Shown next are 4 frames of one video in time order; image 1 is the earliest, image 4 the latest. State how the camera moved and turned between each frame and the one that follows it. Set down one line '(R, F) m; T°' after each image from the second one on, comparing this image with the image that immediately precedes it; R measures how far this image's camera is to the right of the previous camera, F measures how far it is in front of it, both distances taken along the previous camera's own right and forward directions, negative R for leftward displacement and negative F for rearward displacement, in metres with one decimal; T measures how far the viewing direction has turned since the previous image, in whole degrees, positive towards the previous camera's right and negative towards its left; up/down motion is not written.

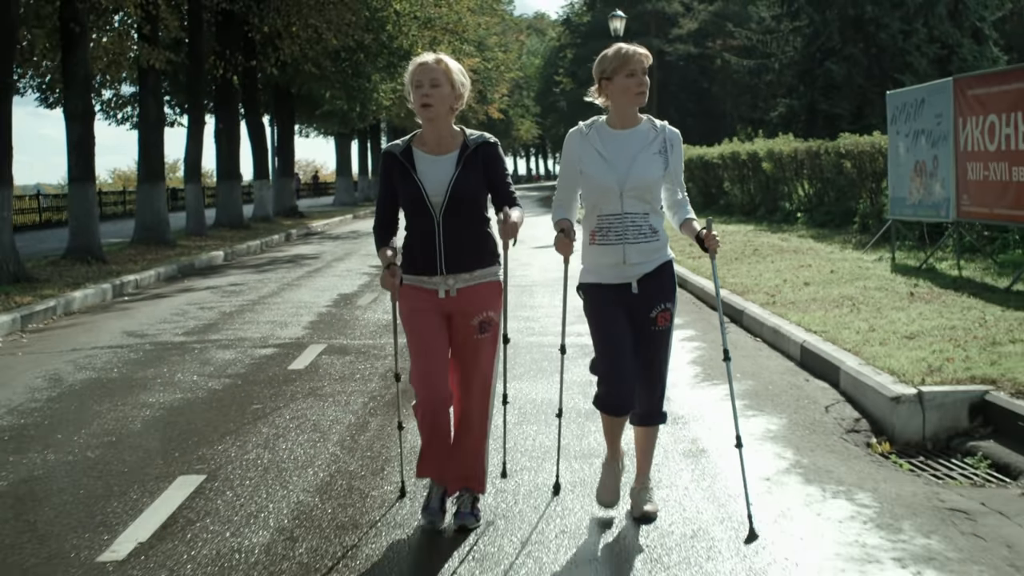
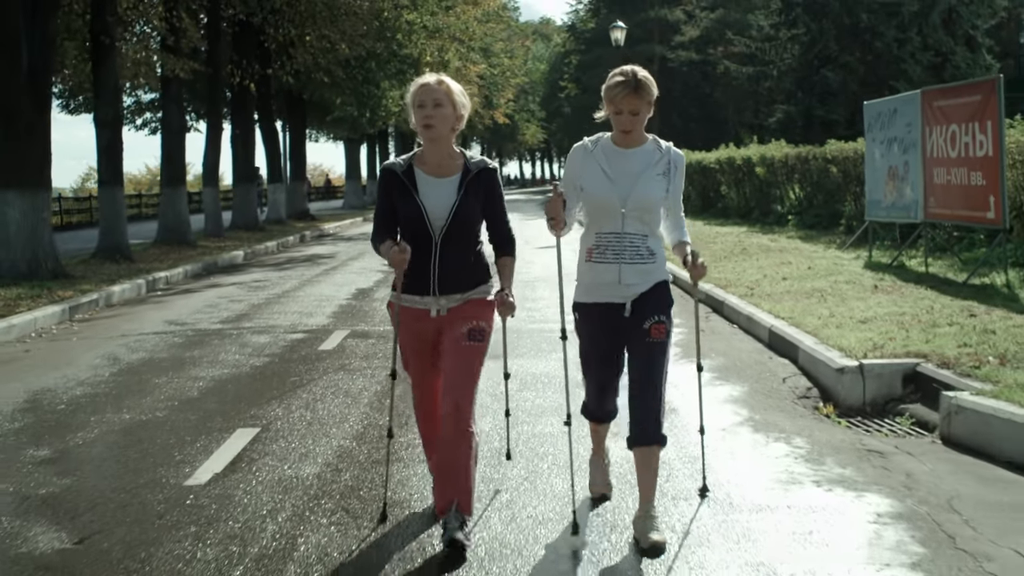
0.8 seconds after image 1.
(0.0, -1.3) m; 0°
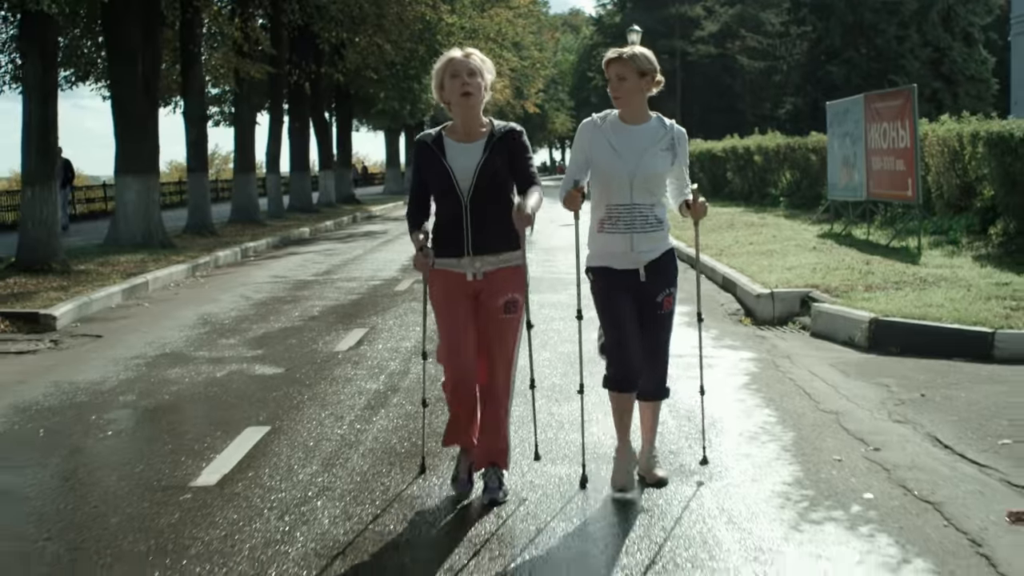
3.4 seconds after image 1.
(+0.1, -4.1) m; -1°
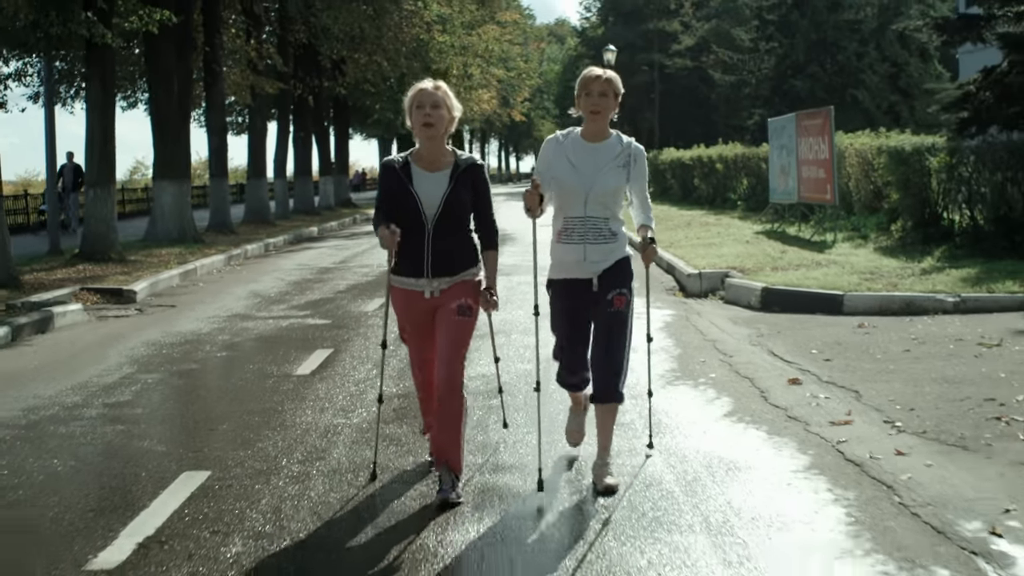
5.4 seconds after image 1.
(0.0, -3.6) m; +1°
